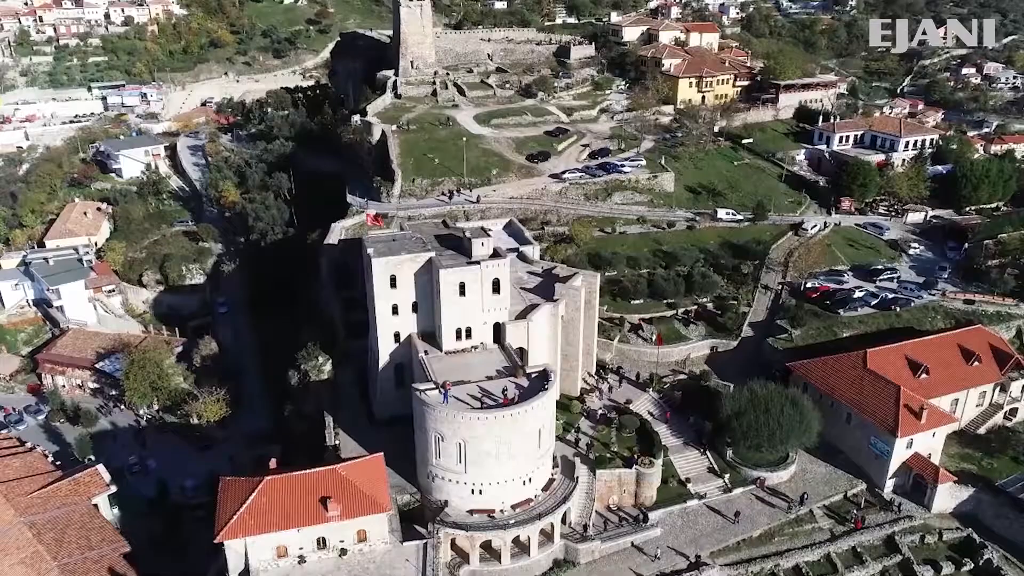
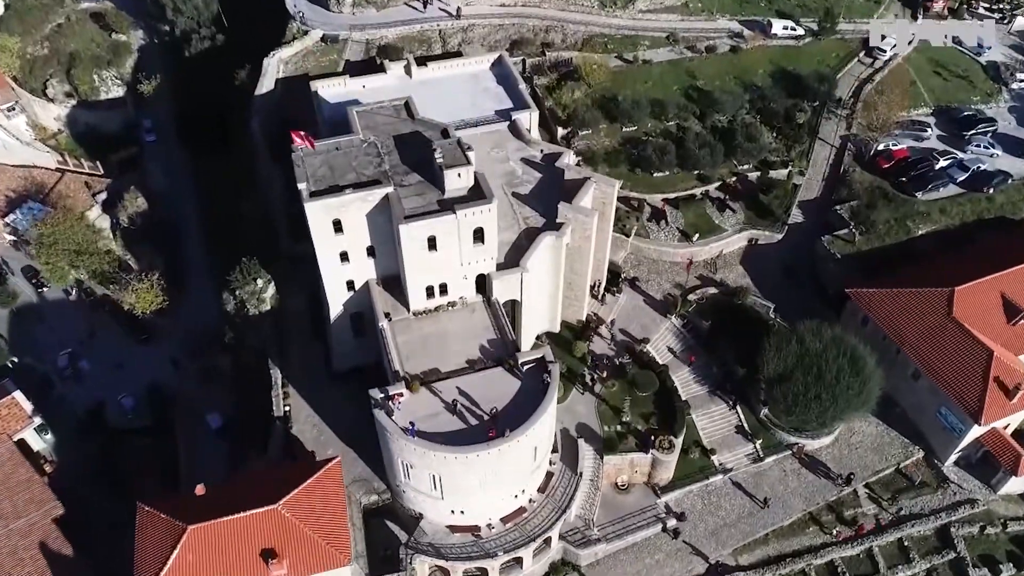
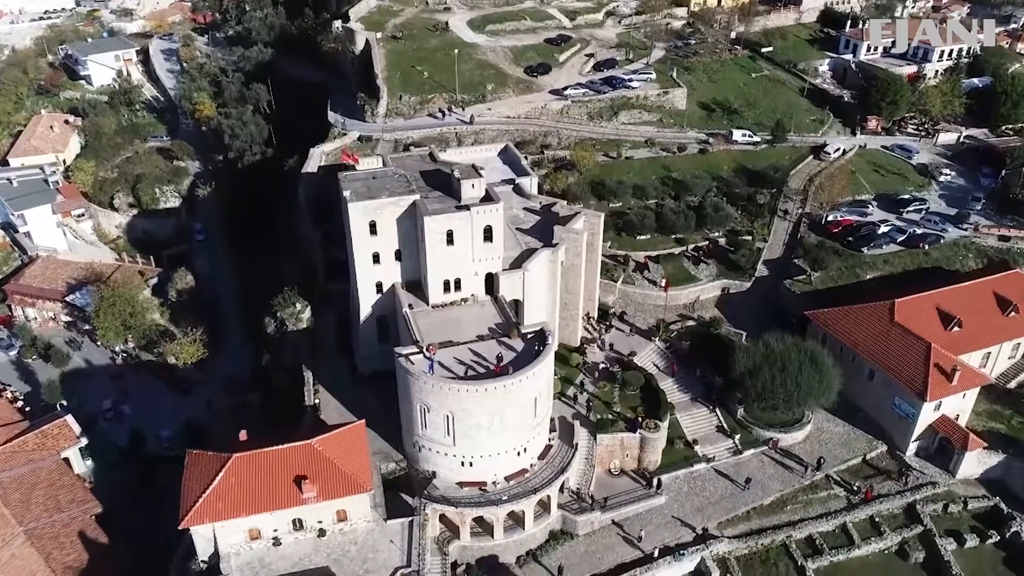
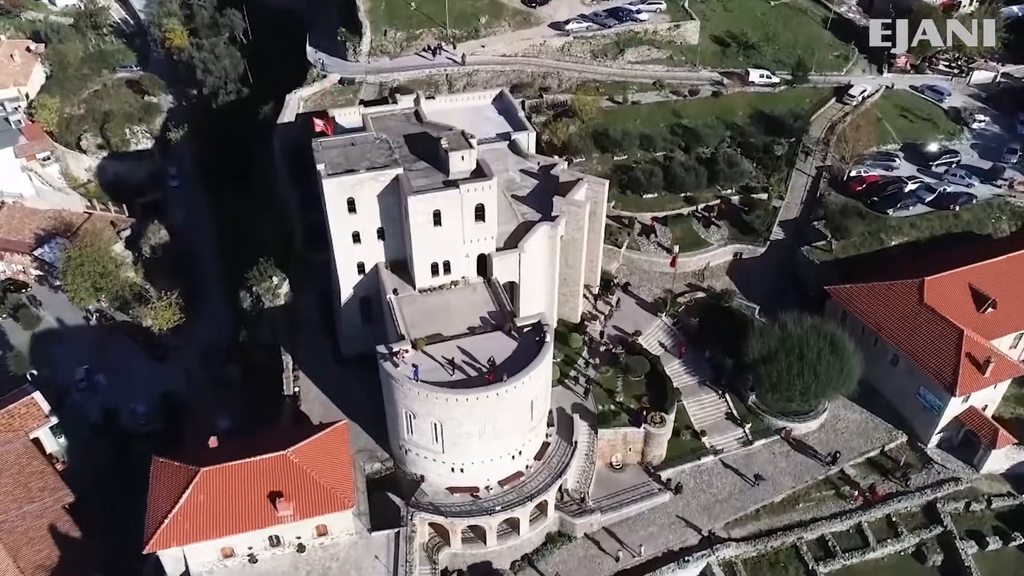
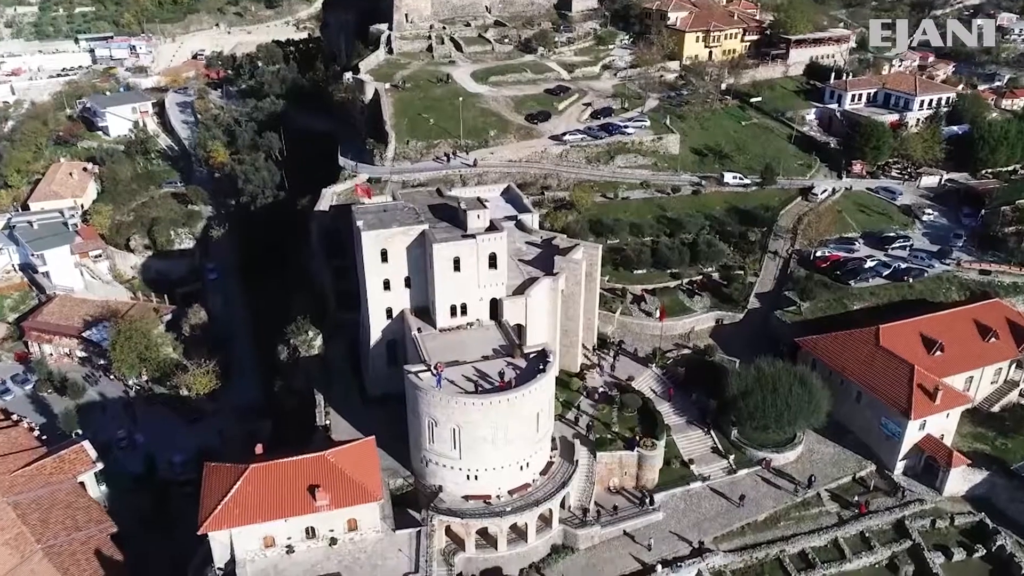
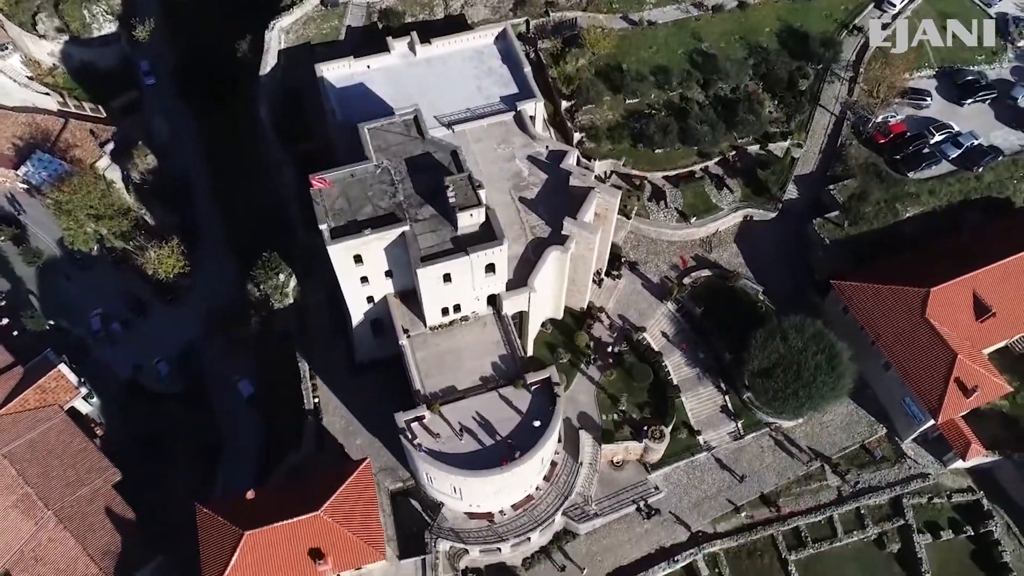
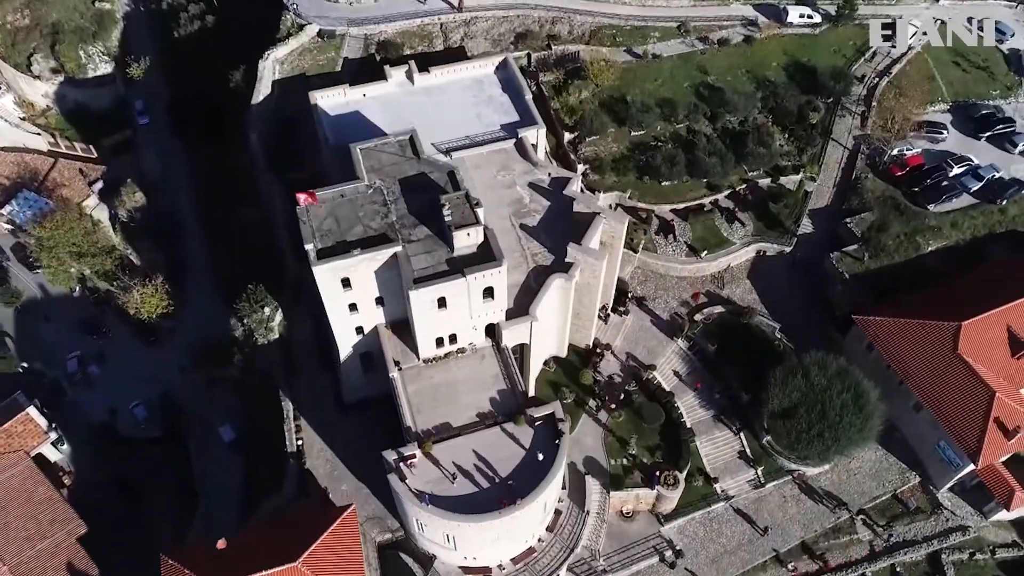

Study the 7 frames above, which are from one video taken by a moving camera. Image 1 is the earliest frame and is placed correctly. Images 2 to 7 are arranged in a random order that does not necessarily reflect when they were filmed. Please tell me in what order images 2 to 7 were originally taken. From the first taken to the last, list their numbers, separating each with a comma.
5, 3, 4, 2, 7, 6
